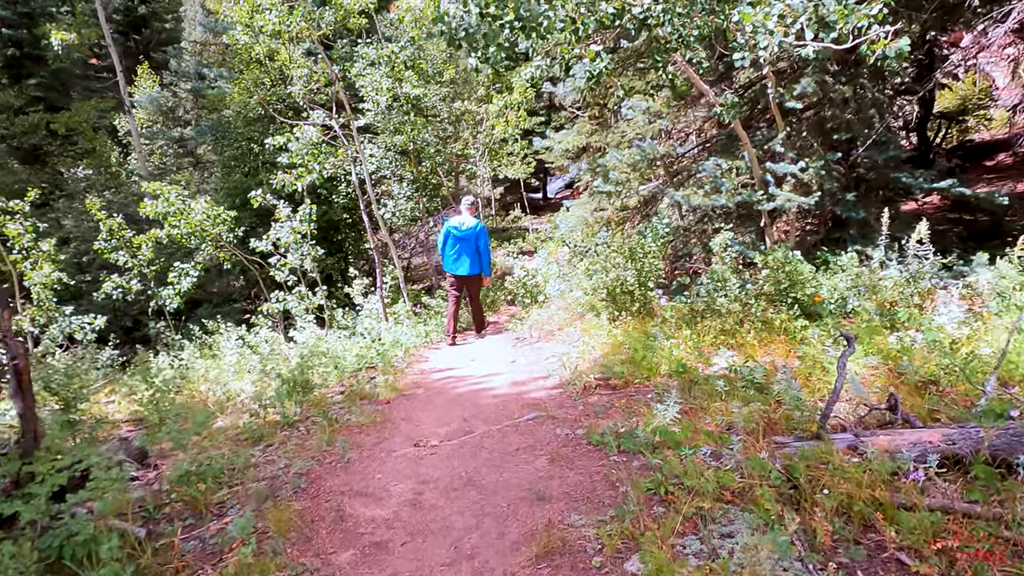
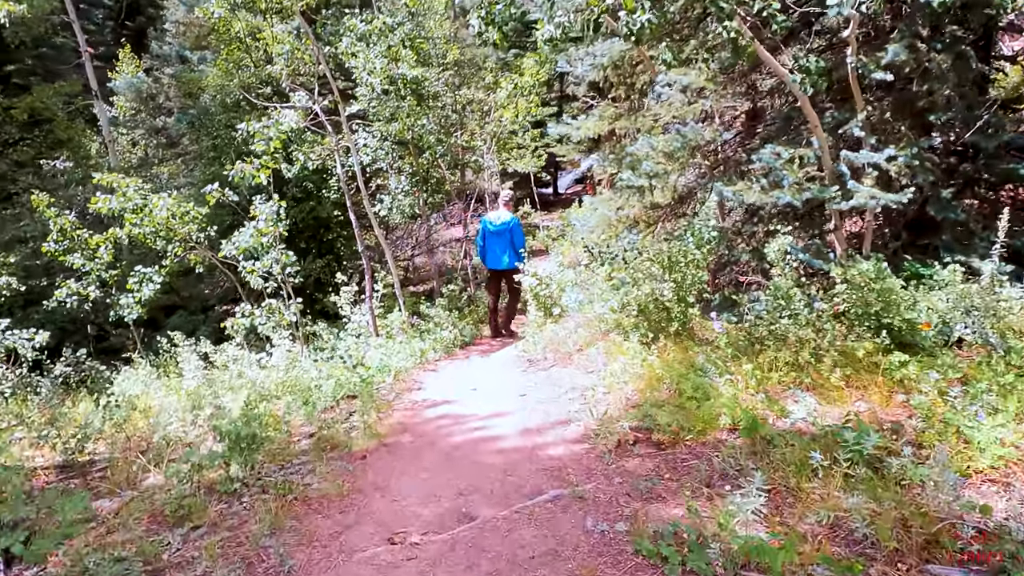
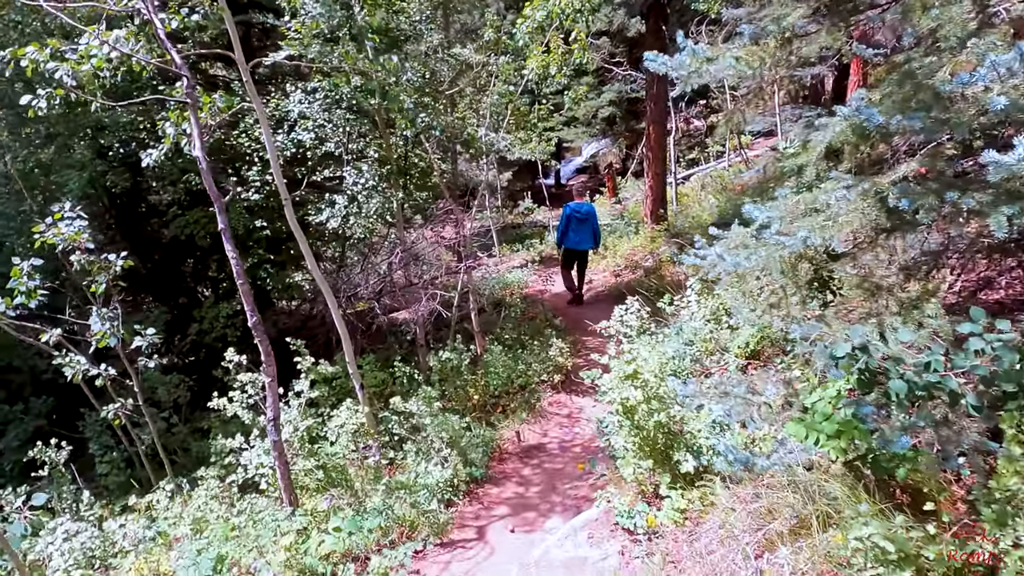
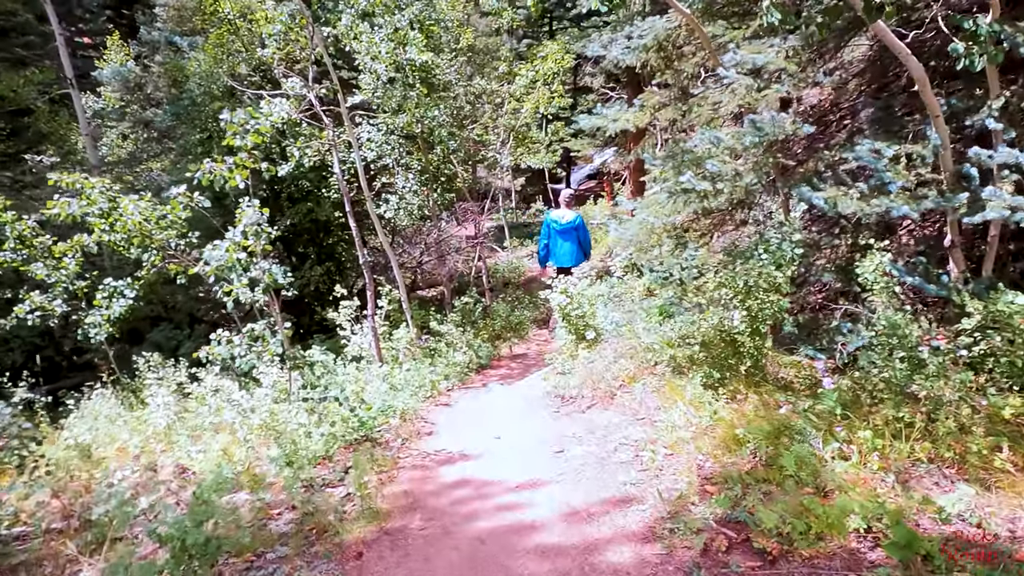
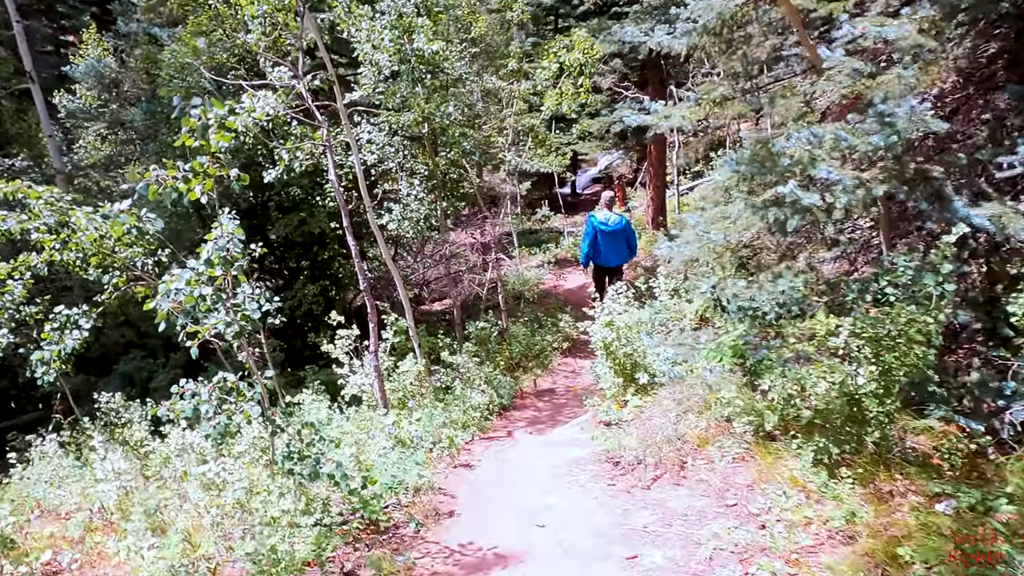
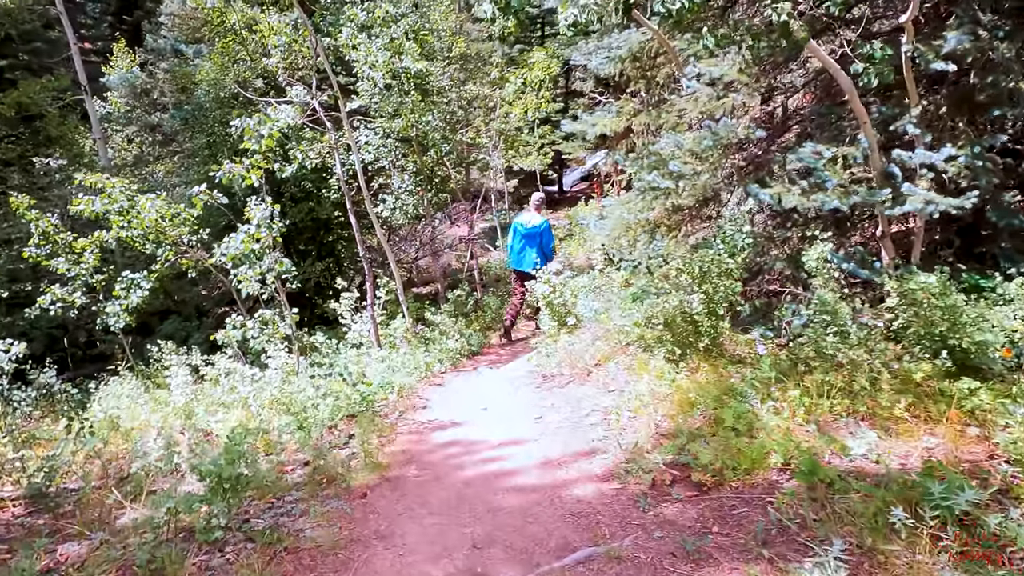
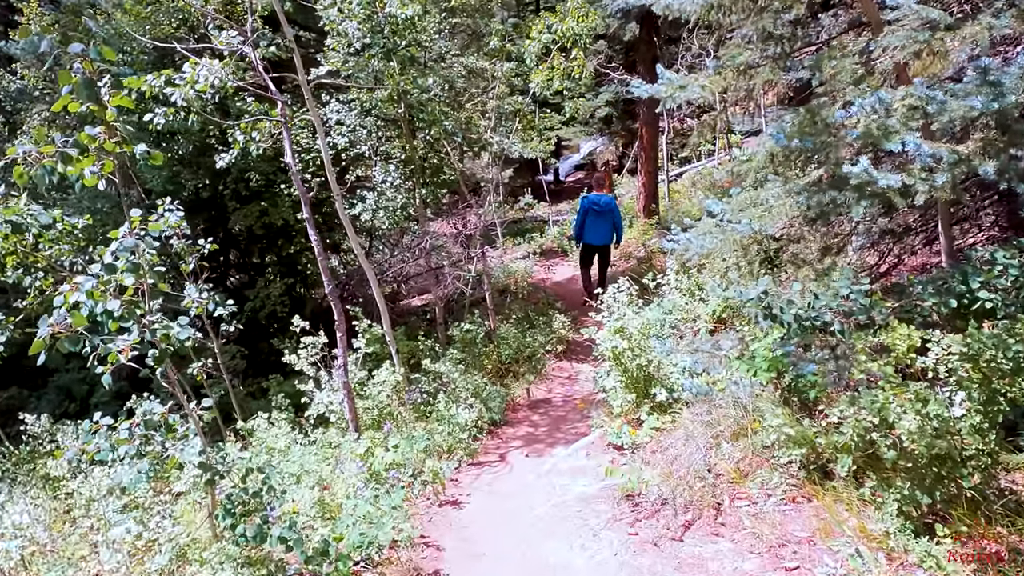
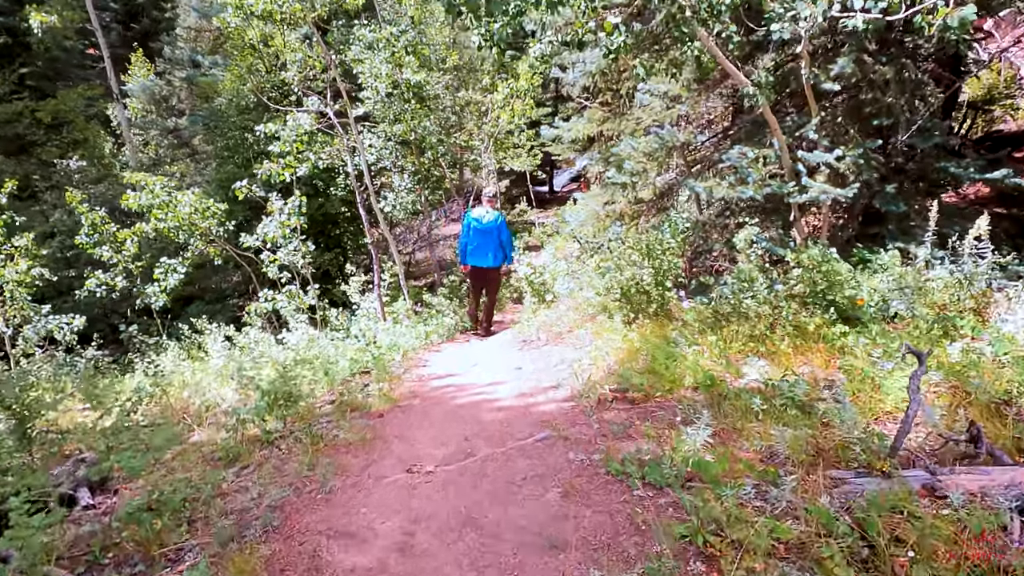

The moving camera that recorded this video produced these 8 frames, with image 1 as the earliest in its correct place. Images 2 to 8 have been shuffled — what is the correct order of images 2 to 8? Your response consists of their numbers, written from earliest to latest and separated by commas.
8, 2, 6, 4, 5, 7, 3
